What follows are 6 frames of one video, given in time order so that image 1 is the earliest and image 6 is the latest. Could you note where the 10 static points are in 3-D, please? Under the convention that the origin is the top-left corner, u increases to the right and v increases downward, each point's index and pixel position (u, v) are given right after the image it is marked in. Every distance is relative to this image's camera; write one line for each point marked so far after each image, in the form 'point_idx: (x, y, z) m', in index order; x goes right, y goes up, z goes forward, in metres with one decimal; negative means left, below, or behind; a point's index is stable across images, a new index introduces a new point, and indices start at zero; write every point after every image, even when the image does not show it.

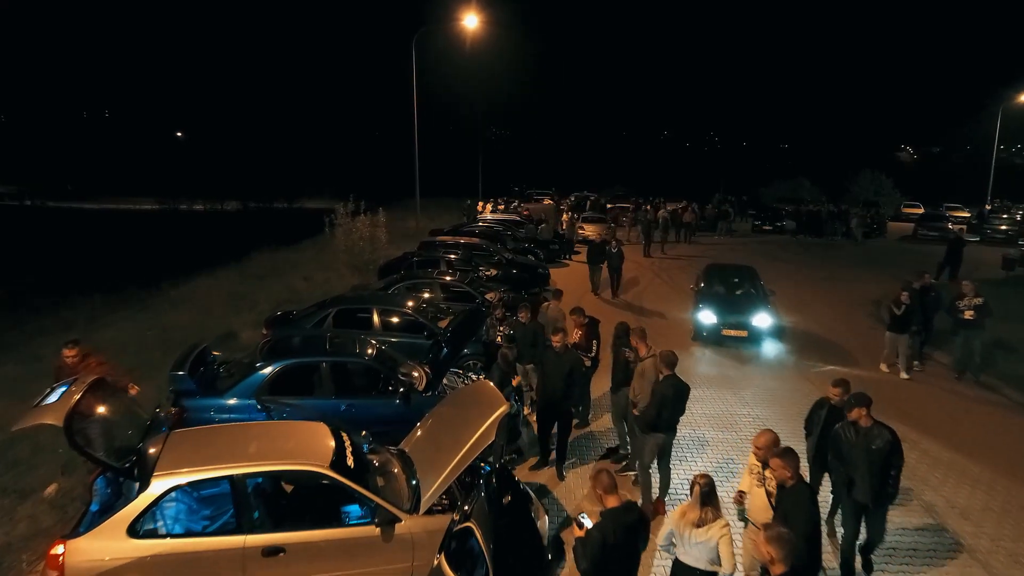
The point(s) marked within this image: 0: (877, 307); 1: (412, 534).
0: (+10.6, -0.6, +18.5) m
1: (-0.9, -2.1, +5.6) m
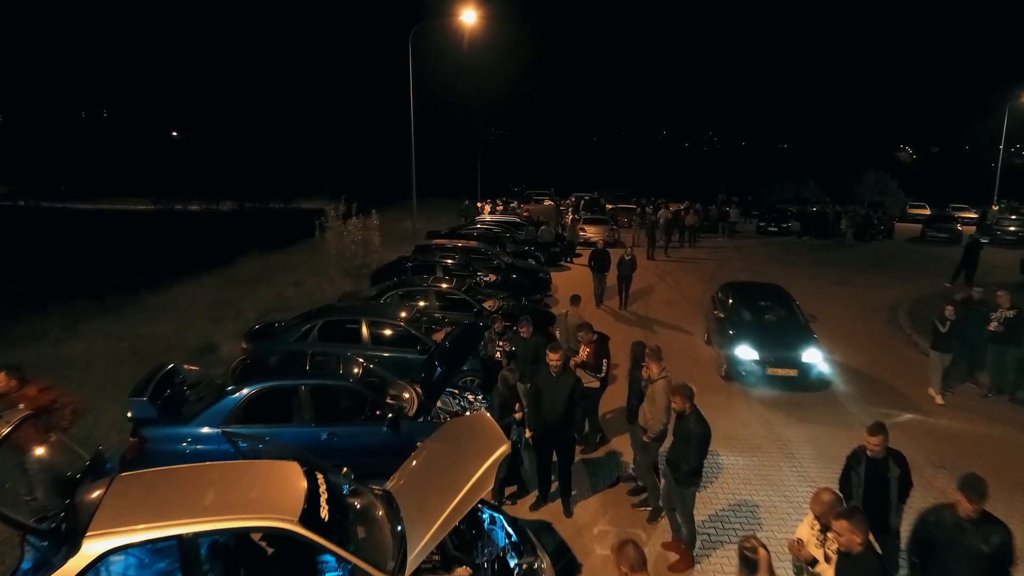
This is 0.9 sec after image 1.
0: (+10.6, -0.8, +17.6) m
1: (-0.9, -2.3, +4.7) m
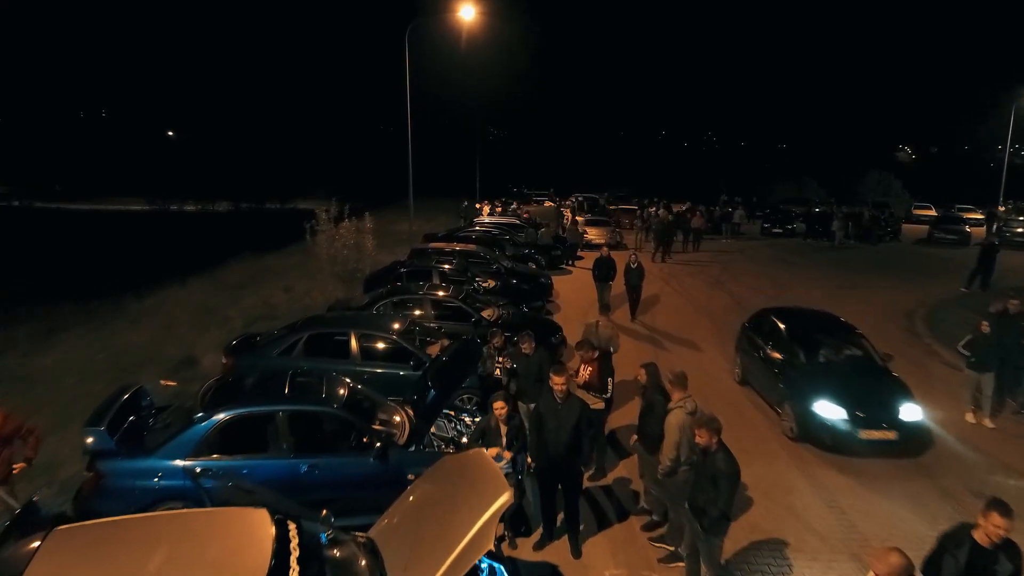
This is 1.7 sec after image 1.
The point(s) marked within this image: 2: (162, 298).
0: (+10.6, -0.9, +16.9) m
1: (-0.8, -2.5, +4.0) m
2: (-8.9, -0.3, +16.1) m
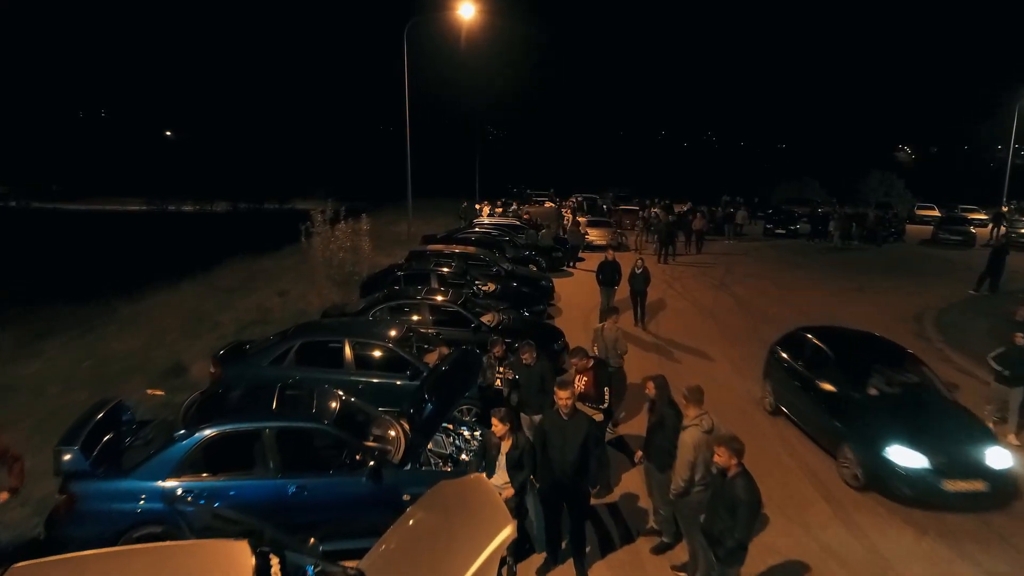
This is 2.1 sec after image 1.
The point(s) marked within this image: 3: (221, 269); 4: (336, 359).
0: (+10.6, -1.0, +16.5) m
1: (-0.8, -2.5, +3.6) m
2: (-8.9, -0.3, +15.7) m
3: (-9.1, +0.6, +19.9) m
4: (-2.5, -1.0, +8.9) m
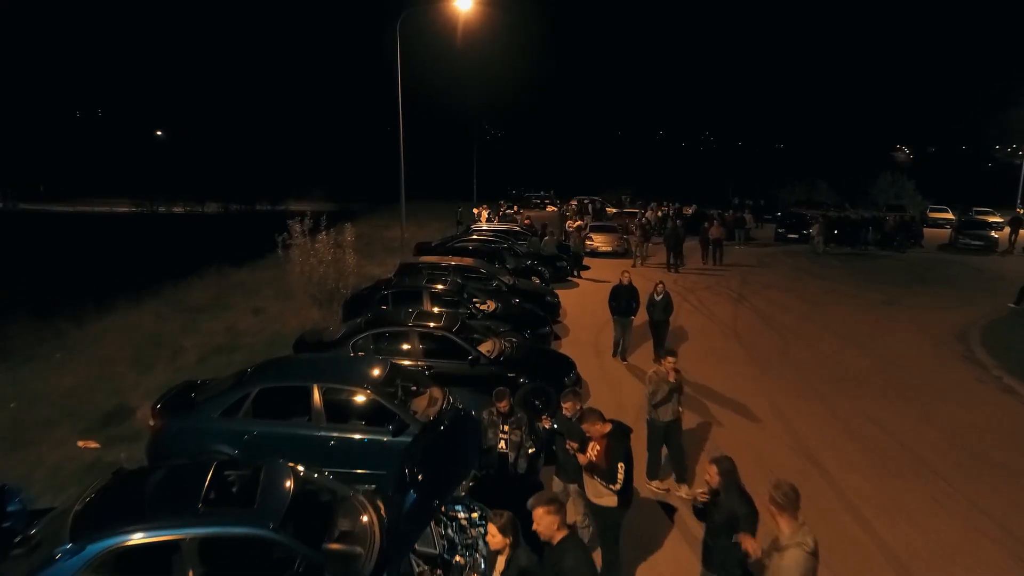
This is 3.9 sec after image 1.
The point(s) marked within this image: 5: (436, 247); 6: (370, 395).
0: (+10.7, -1.4, +15.0) m
1: (-0.7, -2.9, +2.0) m
2: (-8.8, -0.7, +14.0) m
3: (-9.1, +0.2, +18.2) m
4: (-2.4, -1.4, +7.3) m
5: (-2.3, +1.2, +19.3) m
6: (-1.7, -1.3, +7.3) m
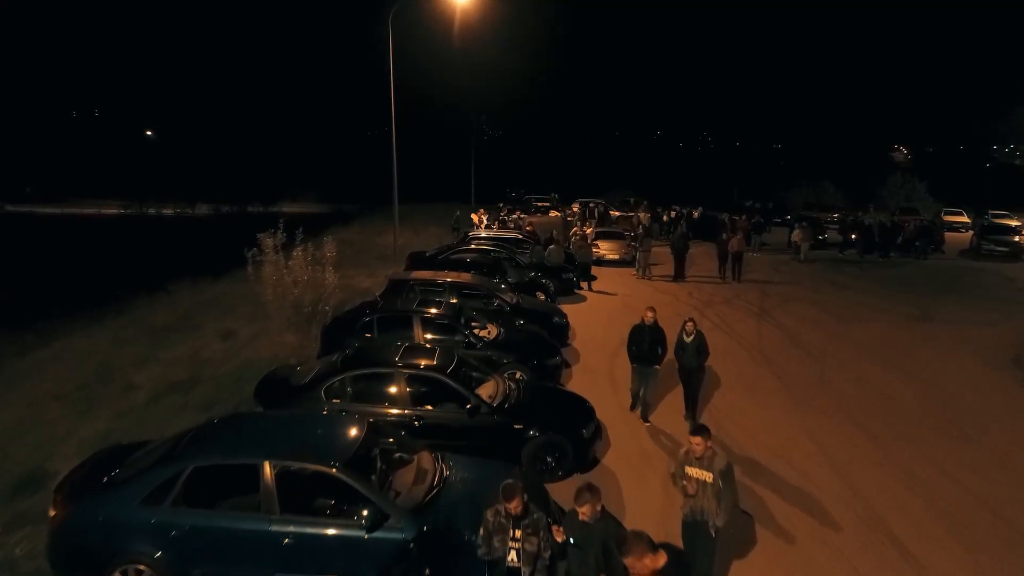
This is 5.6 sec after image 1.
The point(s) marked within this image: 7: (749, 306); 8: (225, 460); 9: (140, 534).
0: (+10.8, -1.8, +13.3) m
1: (-0.6, -3.4, +0.3) m
2: (-8.8, -1.2, +12.3) m
3: (-9.0, -0.2, +16.5) m
4: (-2.3, -1.8, +5.6) m
5: (-2.3, +0.8, +17.6) m
6: (-1.6, -1.7, +5.6) m
7: (+7.0, -0.5, +18.8) m
8: (-2.5, -1.6, +5.7) m
9: (-3.2, -2.1, +5.5) m
